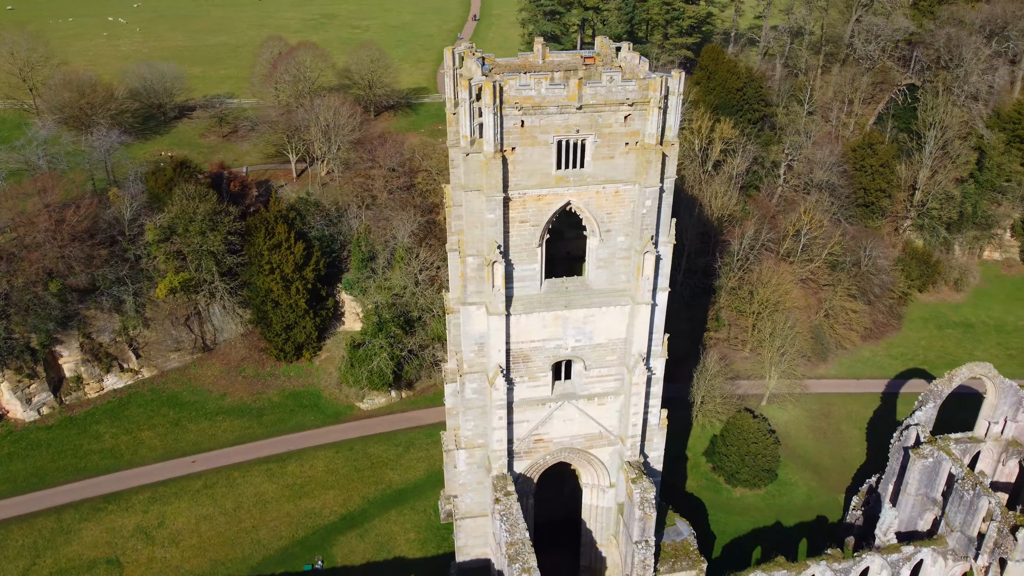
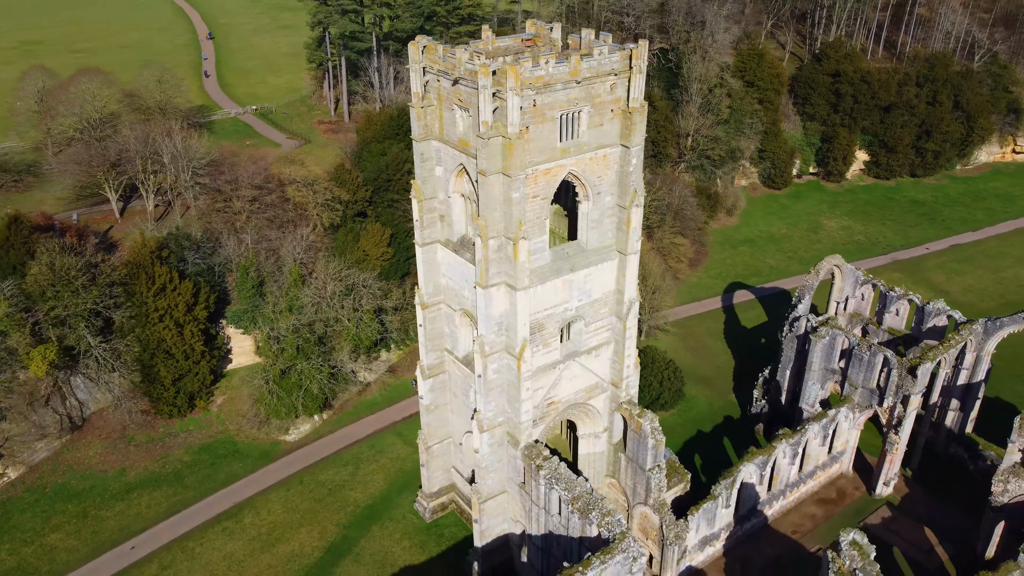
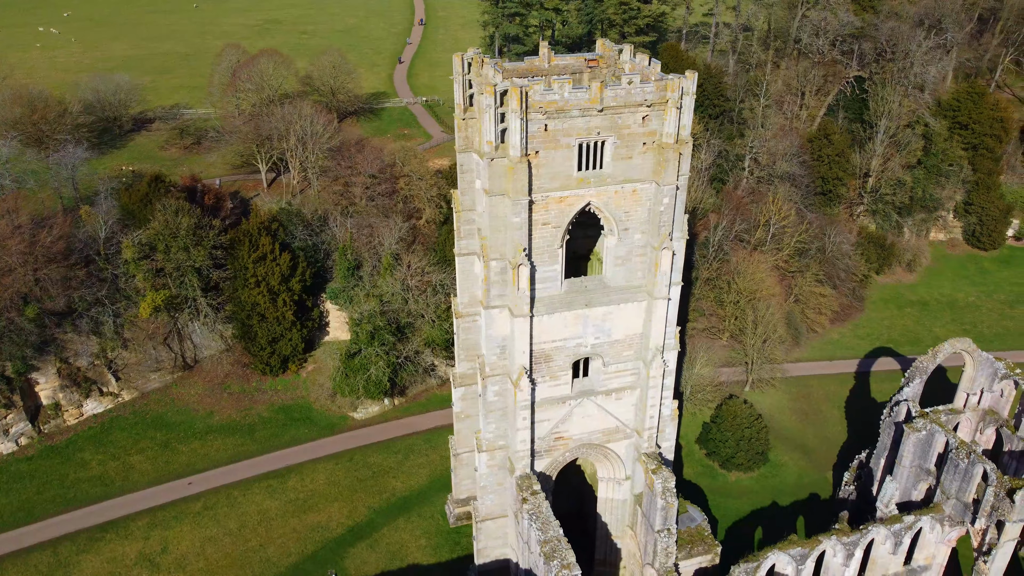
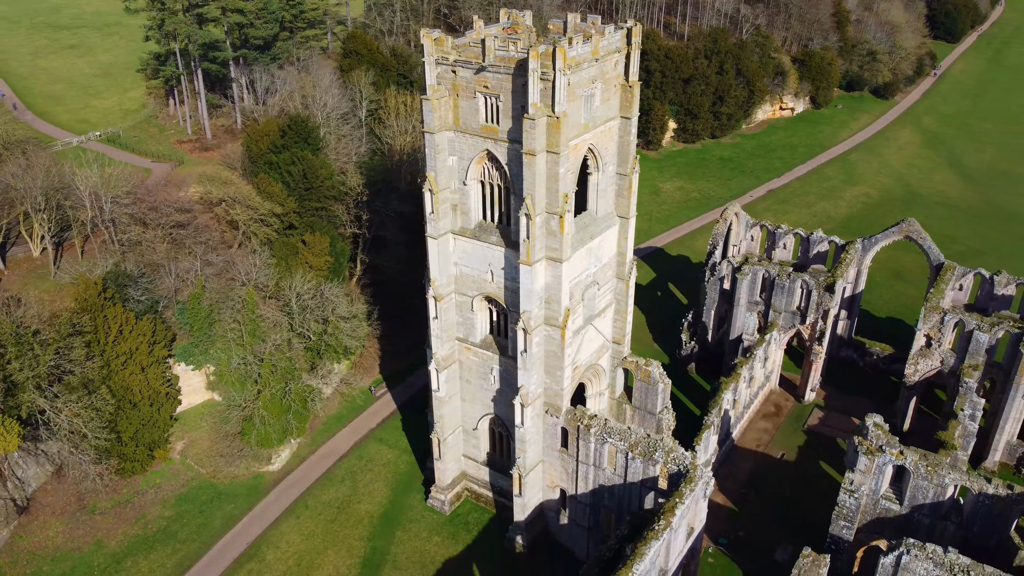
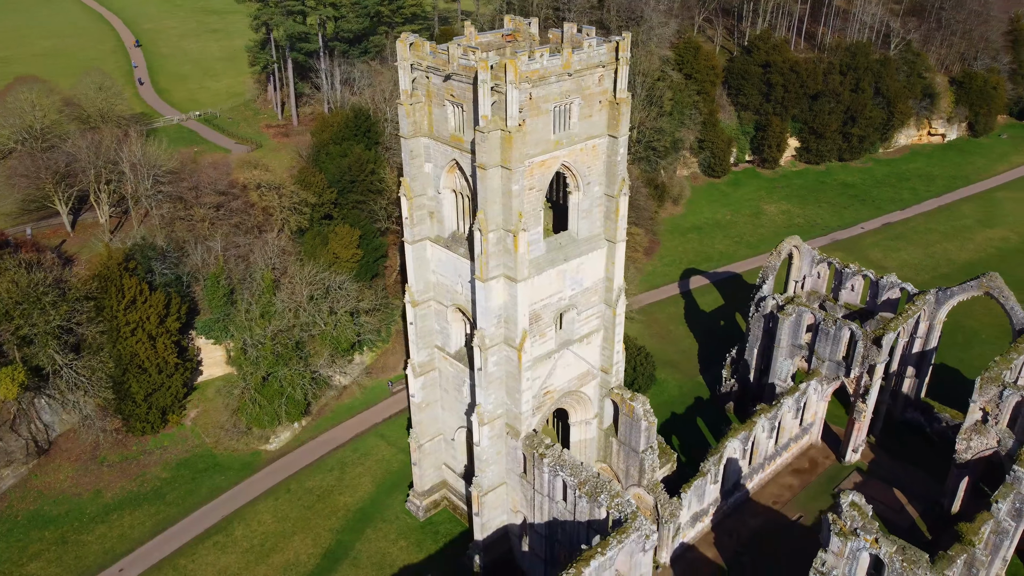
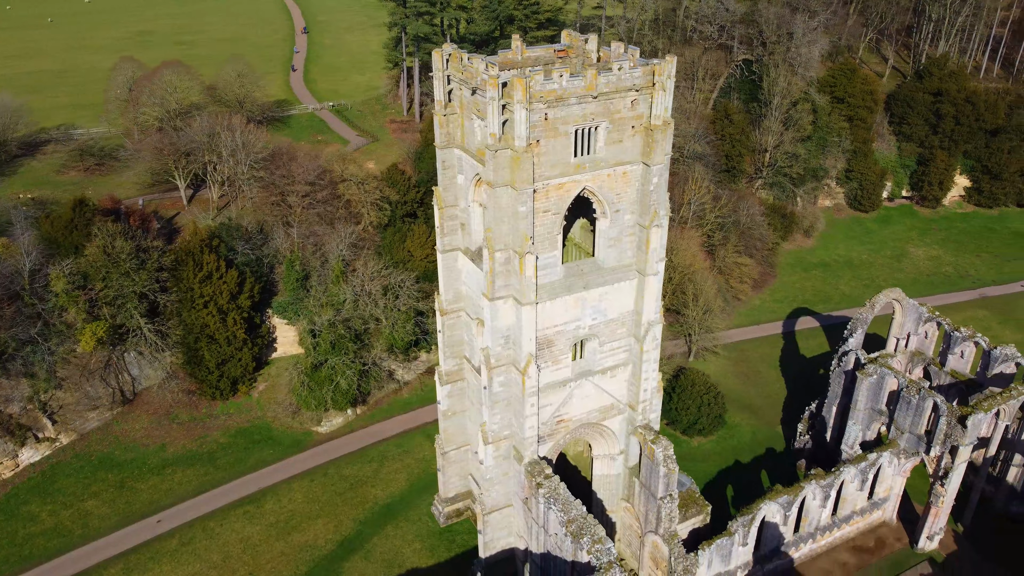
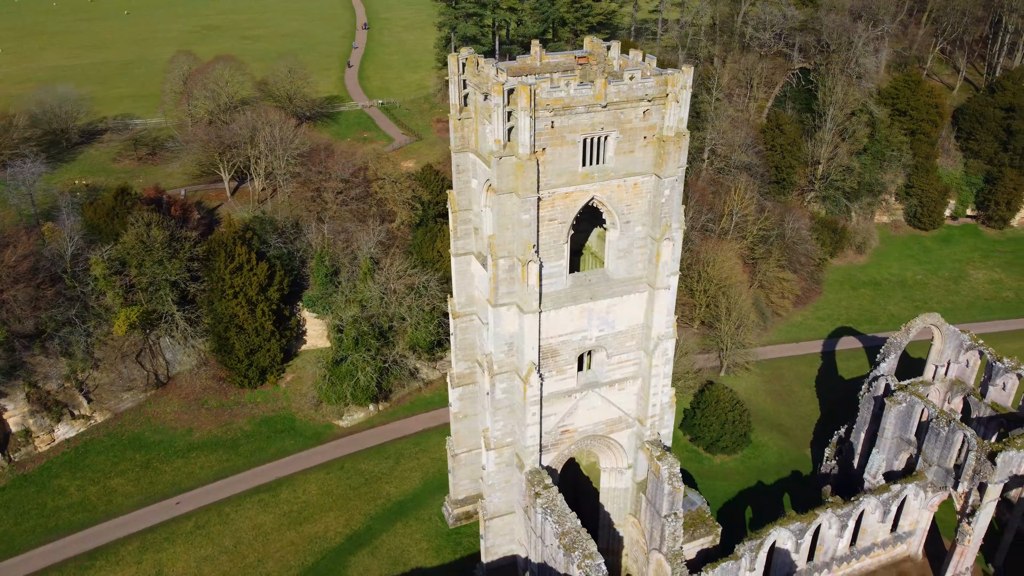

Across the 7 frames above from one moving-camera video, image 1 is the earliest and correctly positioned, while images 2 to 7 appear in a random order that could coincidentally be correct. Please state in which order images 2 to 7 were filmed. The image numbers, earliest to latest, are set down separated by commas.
3, 7, 6, 2, 5, 4
